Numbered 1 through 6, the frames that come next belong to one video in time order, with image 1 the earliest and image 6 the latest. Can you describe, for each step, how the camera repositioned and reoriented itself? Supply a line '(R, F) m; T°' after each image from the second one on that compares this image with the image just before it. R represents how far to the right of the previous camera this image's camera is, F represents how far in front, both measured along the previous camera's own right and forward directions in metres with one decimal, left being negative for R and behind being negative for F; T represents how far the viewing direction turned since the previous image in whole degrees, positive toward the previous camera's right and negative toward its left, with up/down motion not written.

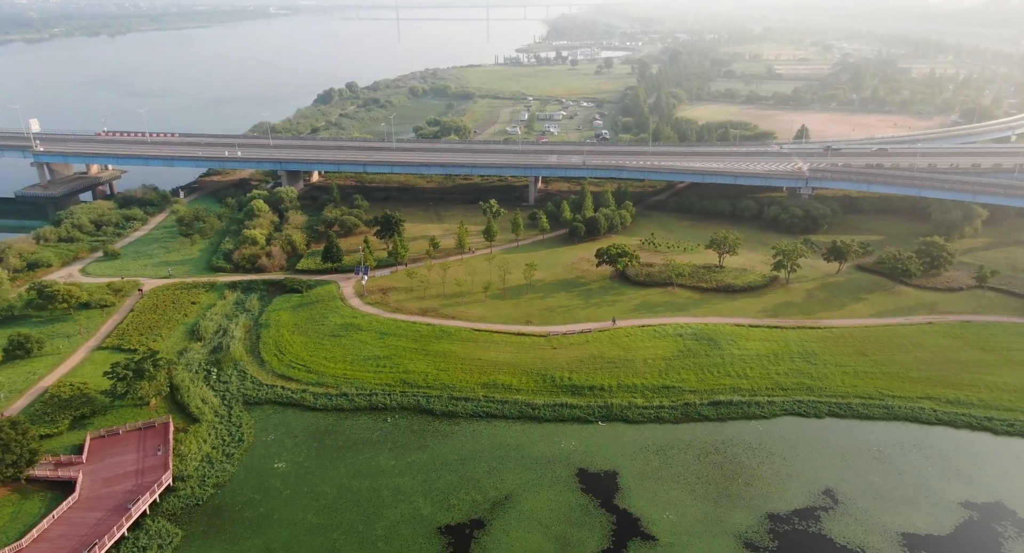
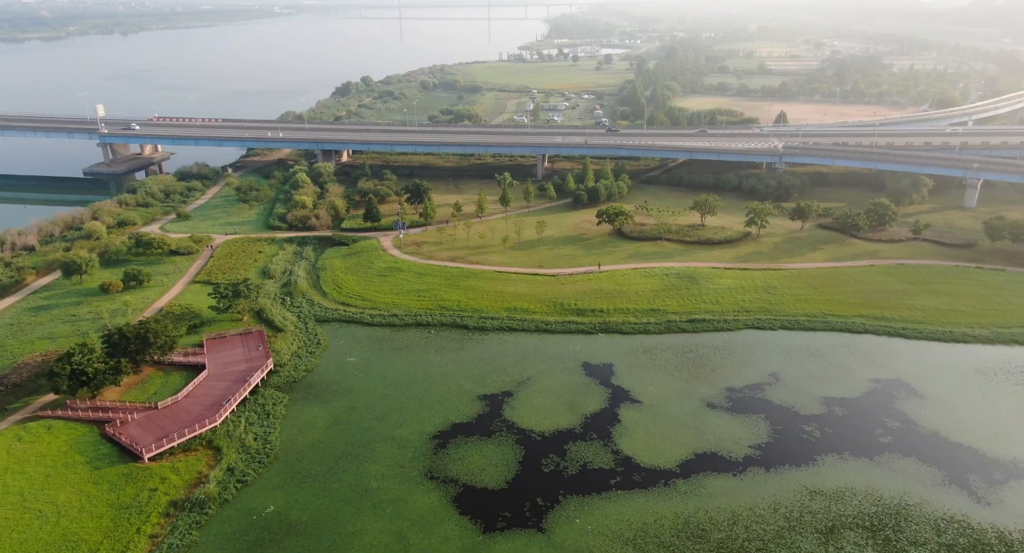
(-1.1, -7.4) m; 0°
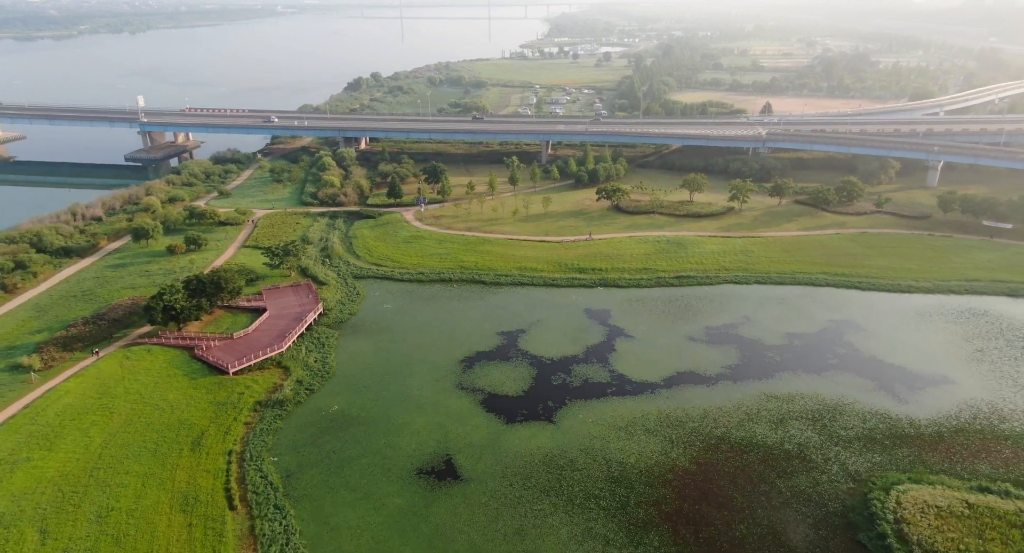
(-0.8, -5.7) m; 0°
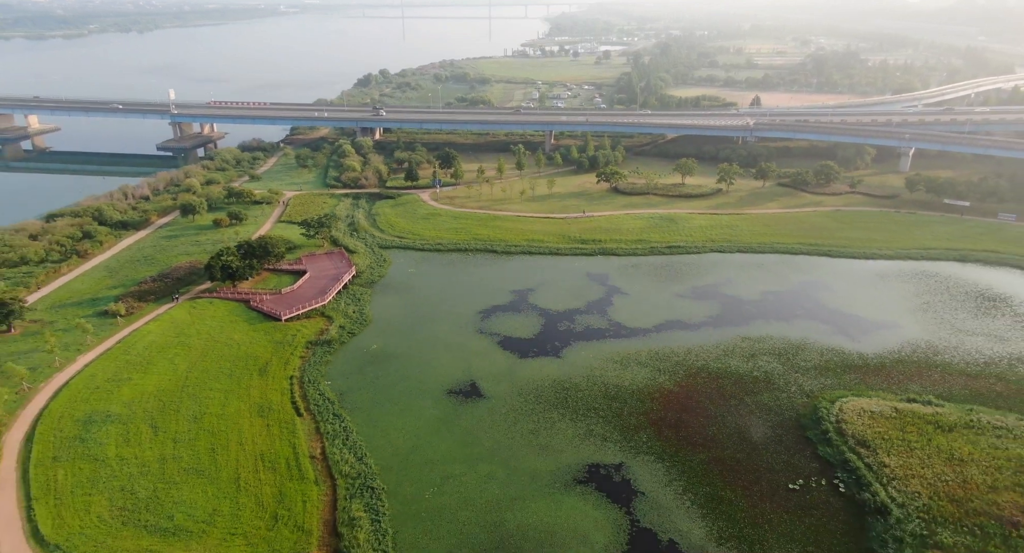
(-0.7, -5.1) m; 0°
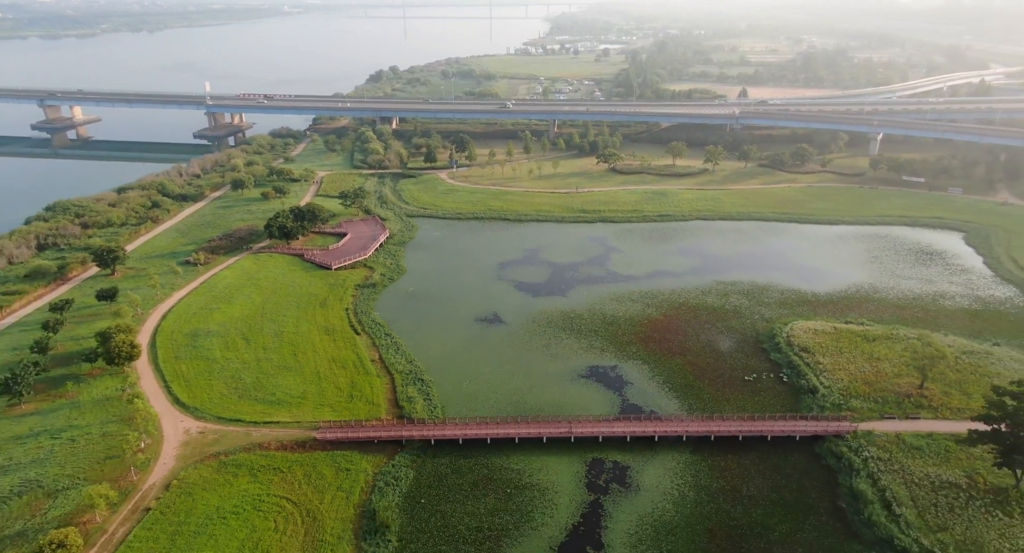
(-1.0, -6.9) m; 0°
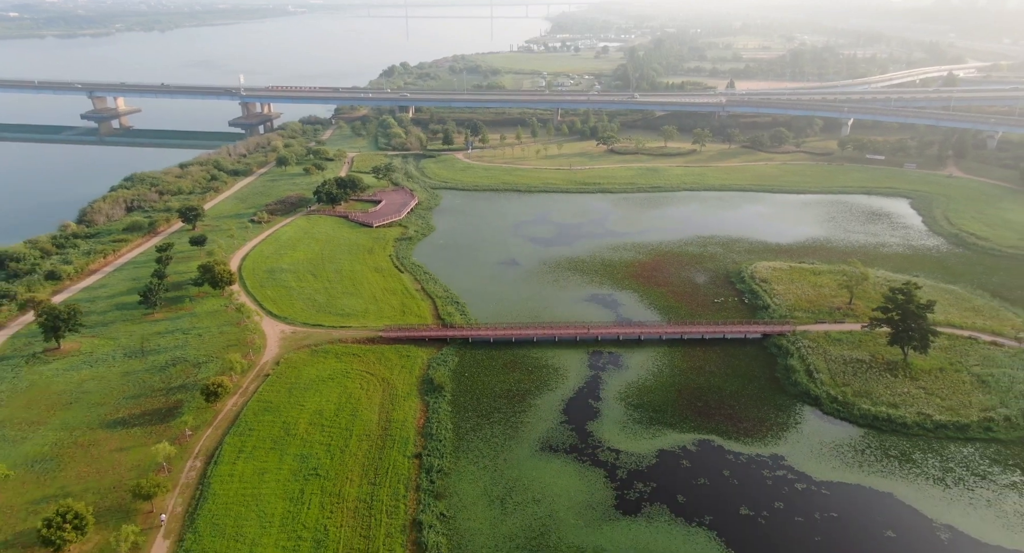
(-1.1, -7.9) m; 0°
